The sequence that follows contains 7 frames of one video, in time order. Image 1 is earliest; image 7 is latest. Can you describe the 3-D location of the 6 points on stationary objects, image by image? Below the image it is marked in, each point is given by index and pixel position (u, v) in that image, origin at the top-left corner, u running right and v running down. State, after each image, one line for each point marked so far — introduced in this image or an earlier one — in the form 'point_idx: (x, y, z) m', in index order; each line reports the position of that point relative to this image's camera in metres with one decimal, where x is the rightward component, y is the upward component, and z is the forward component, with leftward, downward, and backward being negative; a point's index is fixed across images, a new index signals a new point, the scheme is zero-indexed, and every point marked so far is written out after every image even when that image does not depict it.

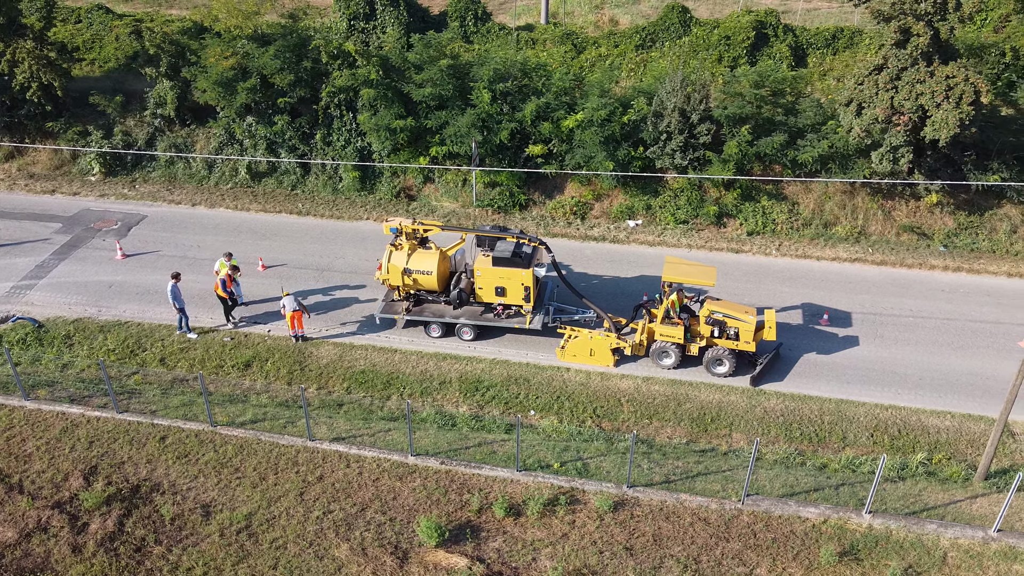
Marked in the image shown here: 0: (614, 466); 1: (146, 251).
0: (+1.5, -2.6, +11.9) m
1: (-8.2, +0.8, +18.1) m
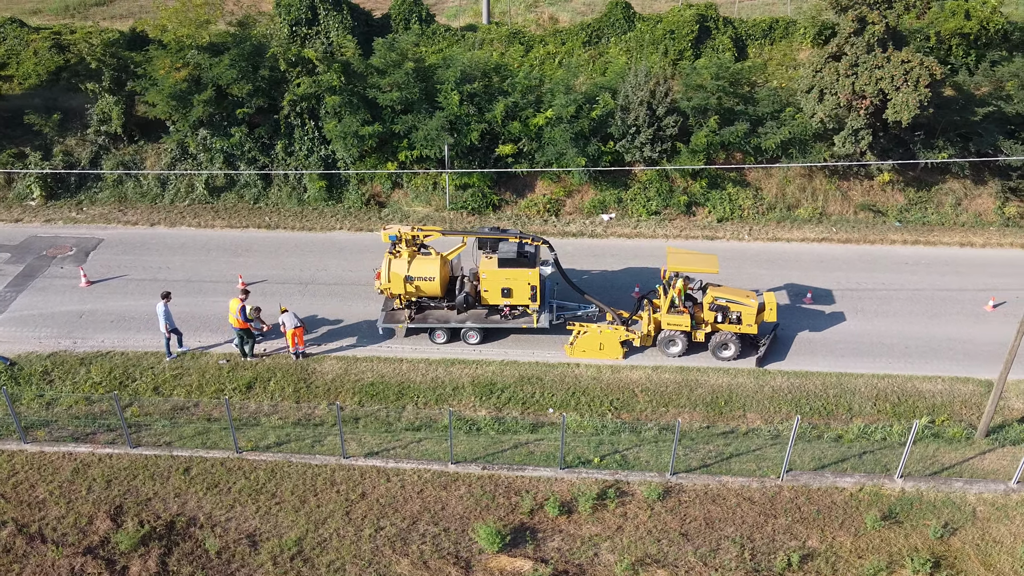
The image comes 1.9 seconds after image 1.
0: (+2.1, -2.5, +12.1) m
1: (-8.5, +0.2, +17.2) m
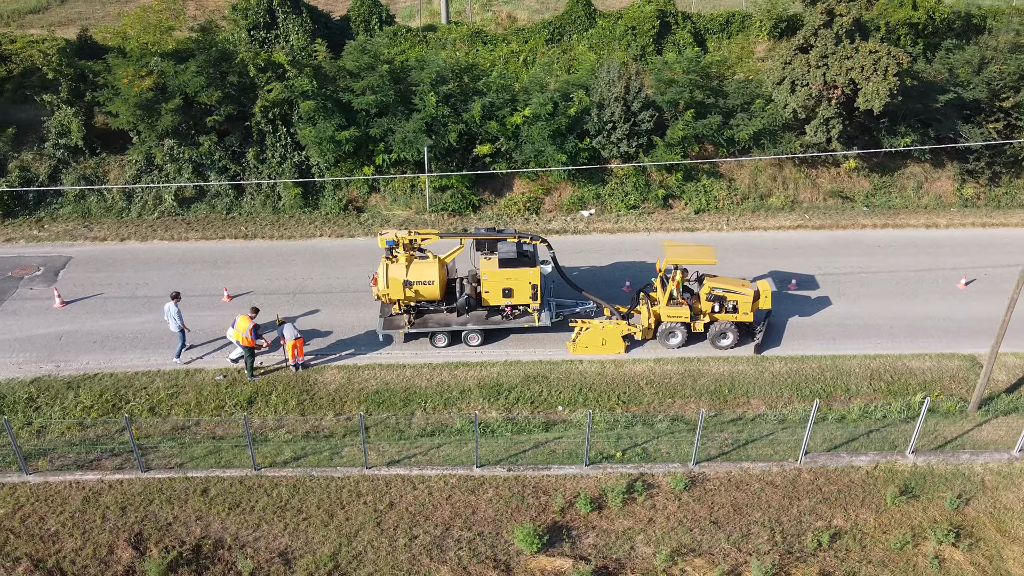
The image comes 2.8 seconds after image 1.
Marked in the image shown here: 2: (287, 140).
0: (+2.4, -2.4, +12.2) m
1: (-8.7, -0.2, +16.5) m
2: (-5.5, +3.6, +19.7) m
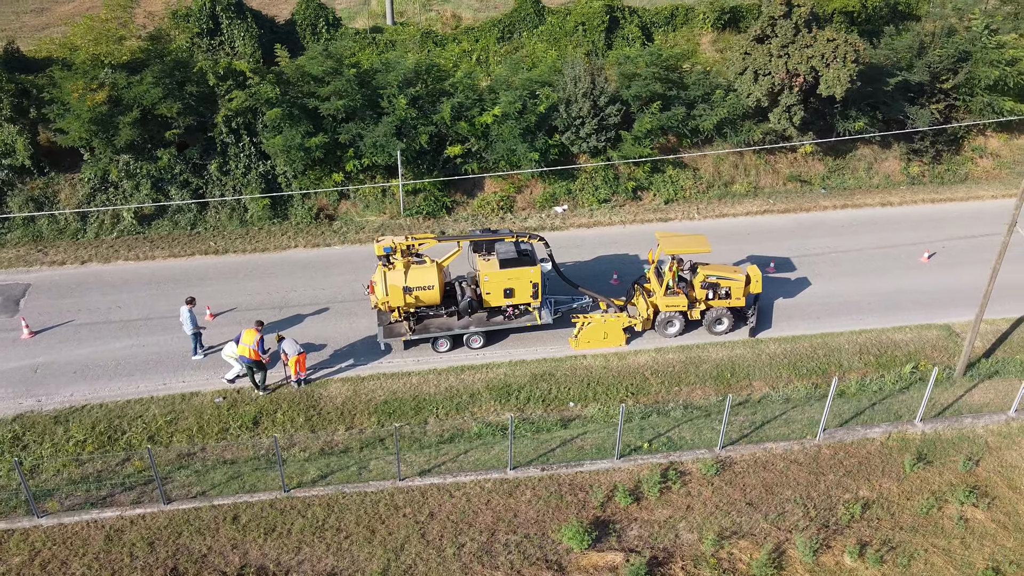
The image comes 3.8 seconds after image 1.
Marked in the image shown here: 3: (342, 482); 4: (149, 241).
0: (+2.8, -2.3, +12.5) m
1: (-8.8, -0.7, +15.6) m
2: (-6.1, +3.2, +19.1) m
3: (-2.4, -2.7, +11.4) m
4: (-8.2, +1.1, +18.2) m
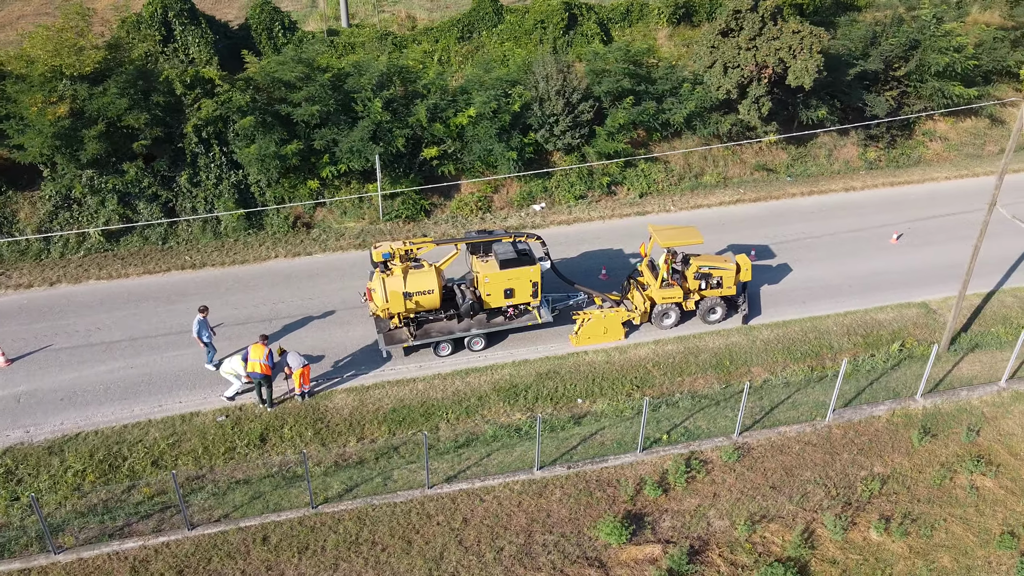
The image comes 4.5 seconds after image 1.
0: (+3.1, -2.1, +12.7) m
1: (-8.8, -1.1, +14.8) m
2: (-6.6, +2.9, +18.5) m
3: (-2.0, -2.9, +11.2) m
4: (-8.5, +0.6, +17.5) m
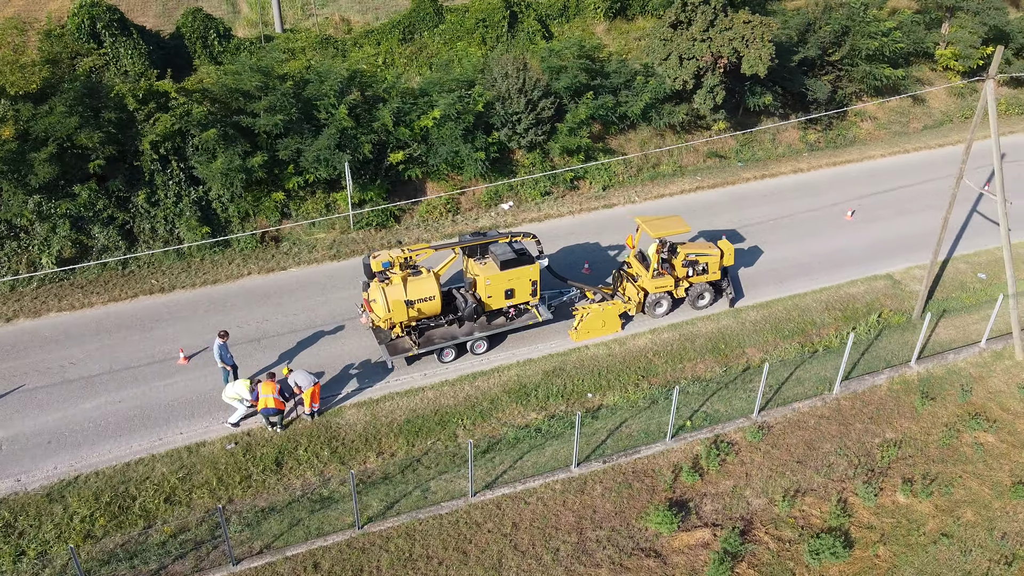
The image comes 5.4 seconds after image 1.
0: (+3.4, -1.9, +13.0) m
1: (-8.6, -1.8, +13.8) m
2: (-7.2, +2.4, +17.6) m
3: (-1.4, -3.0, +11.0) m
4: (-8.8, 0.0, +16.4) m
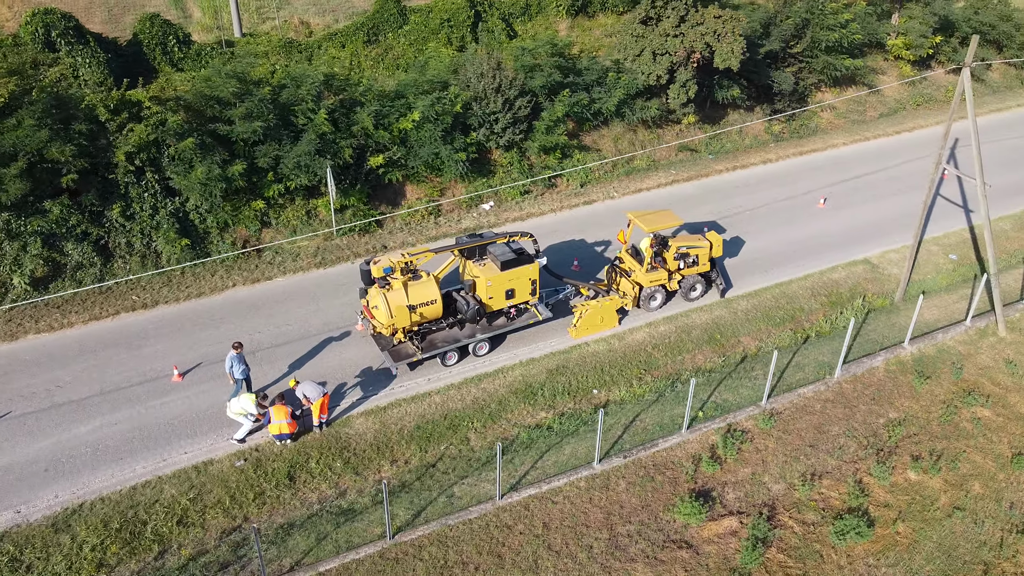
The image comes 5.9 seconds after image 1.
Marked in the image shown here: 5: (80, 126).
0: (+3.6, -1.7, +13.2) m
1: (-8.5, -2.1, +13.1) m
2: (-7.5, +2.1, +17.1) m
3: (-1.0, -3.1, +10.9) m
4: (-8.9, -0.4, +15.8) m
5: (-8.7, +3.2, +16.2) m
